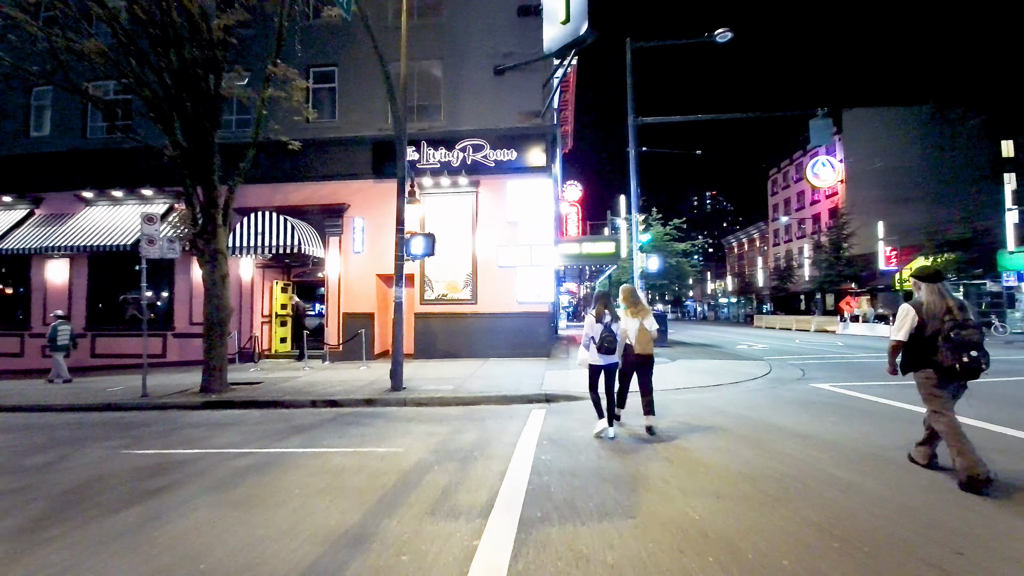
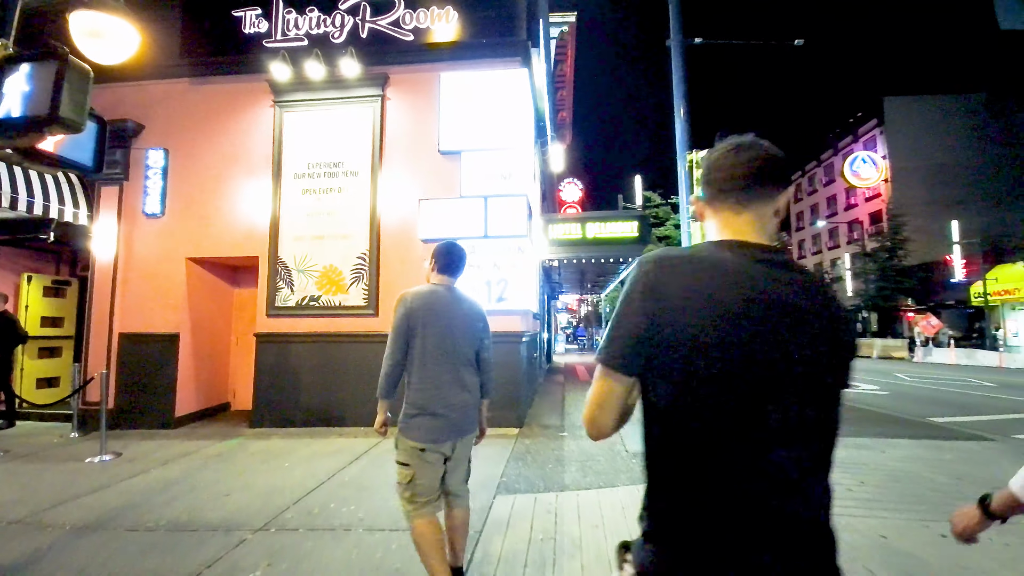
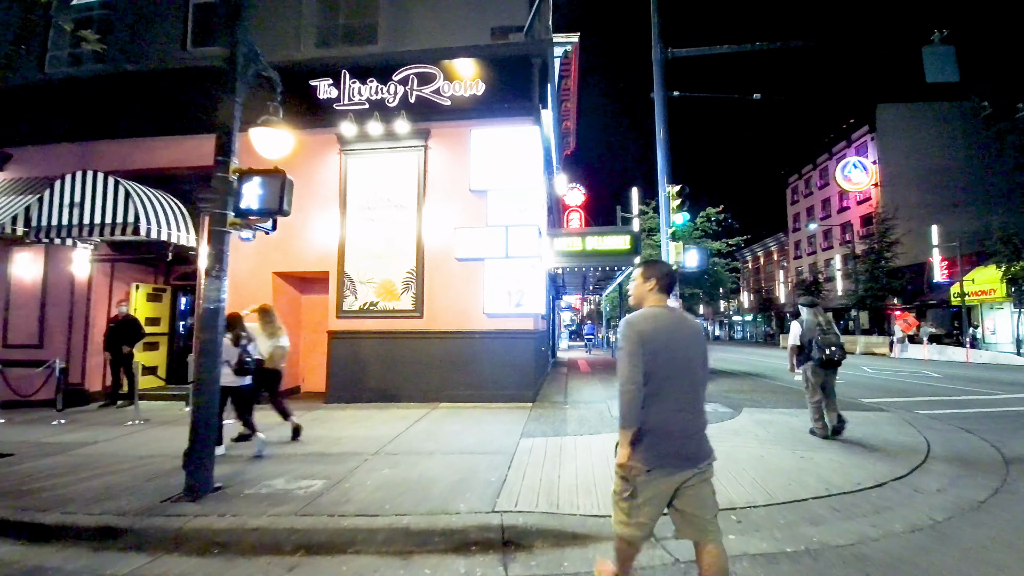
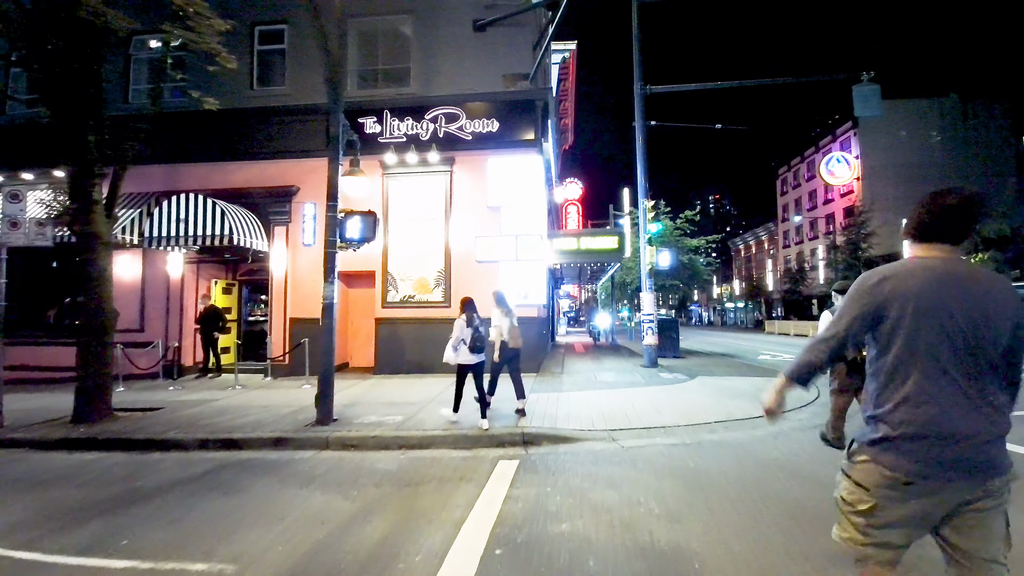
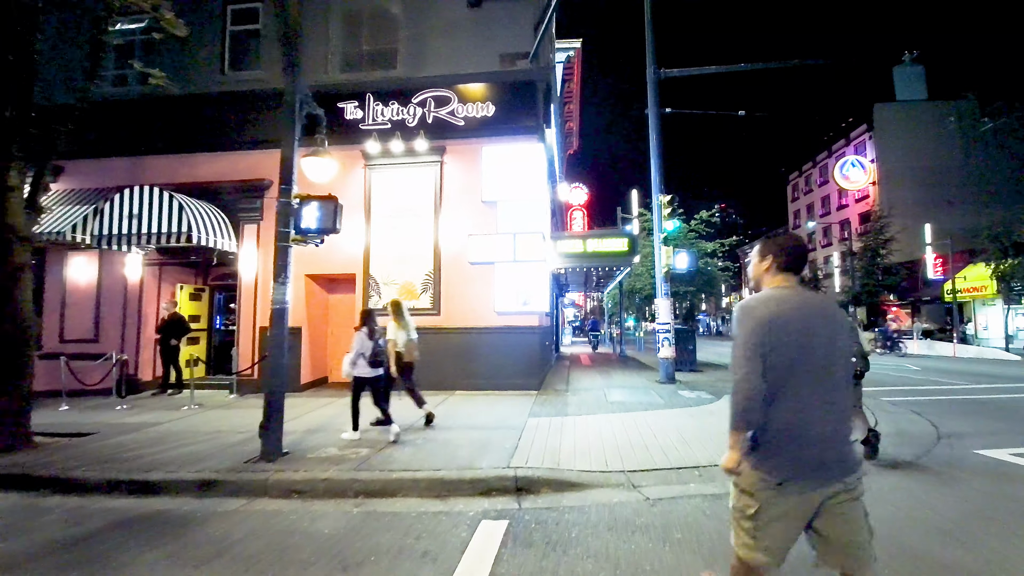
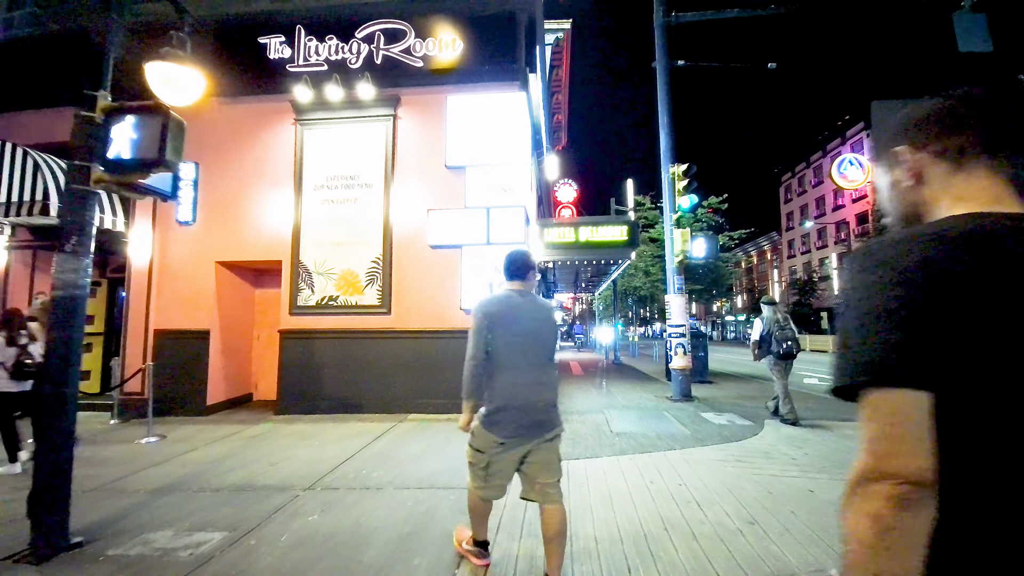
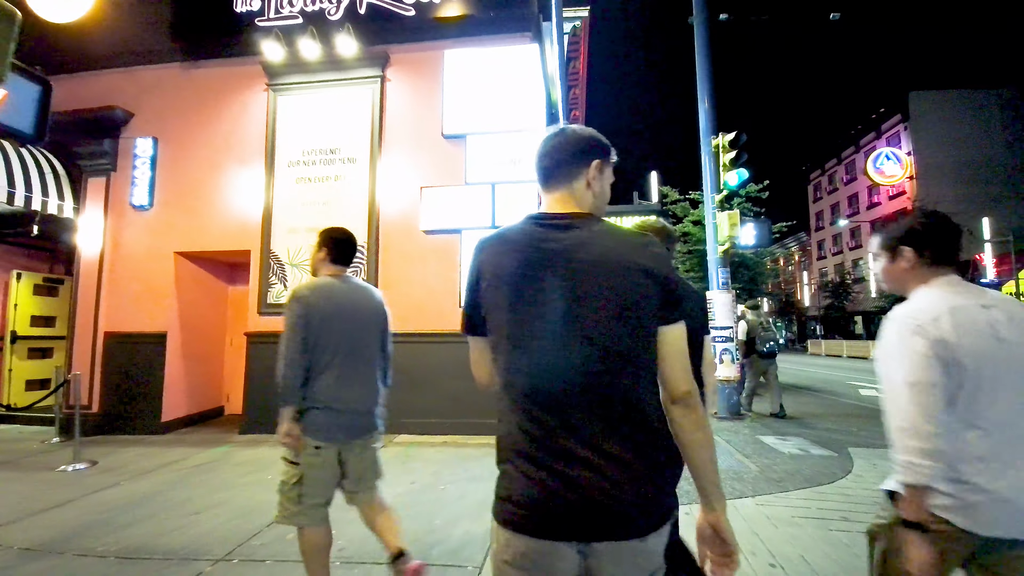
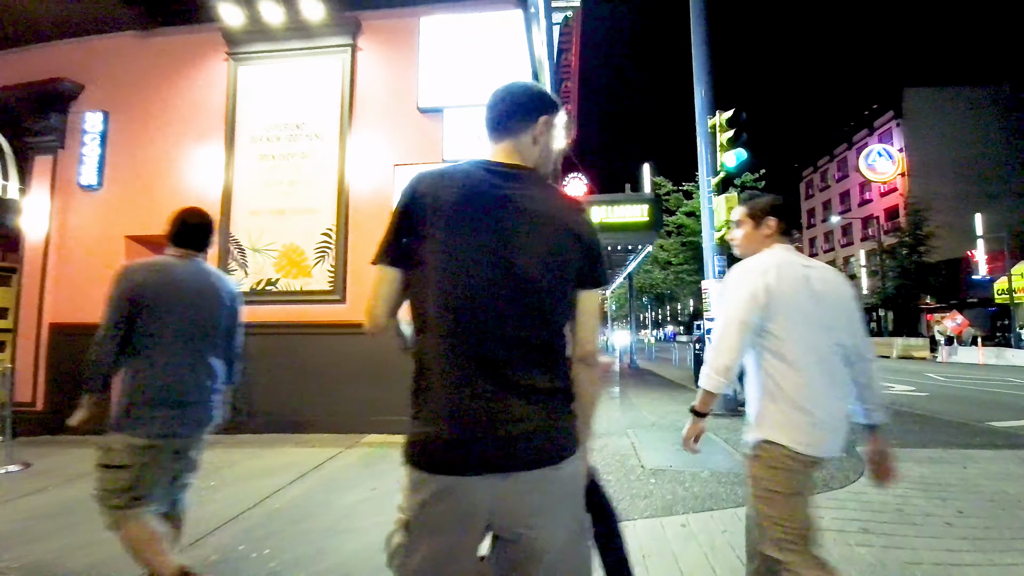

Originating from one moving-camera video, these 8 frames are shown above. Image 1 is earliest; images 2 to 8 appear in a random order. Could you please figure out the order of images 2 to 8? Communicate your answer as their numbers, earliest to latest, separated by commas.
4, 5, 3, 6, 2, 7, 8
